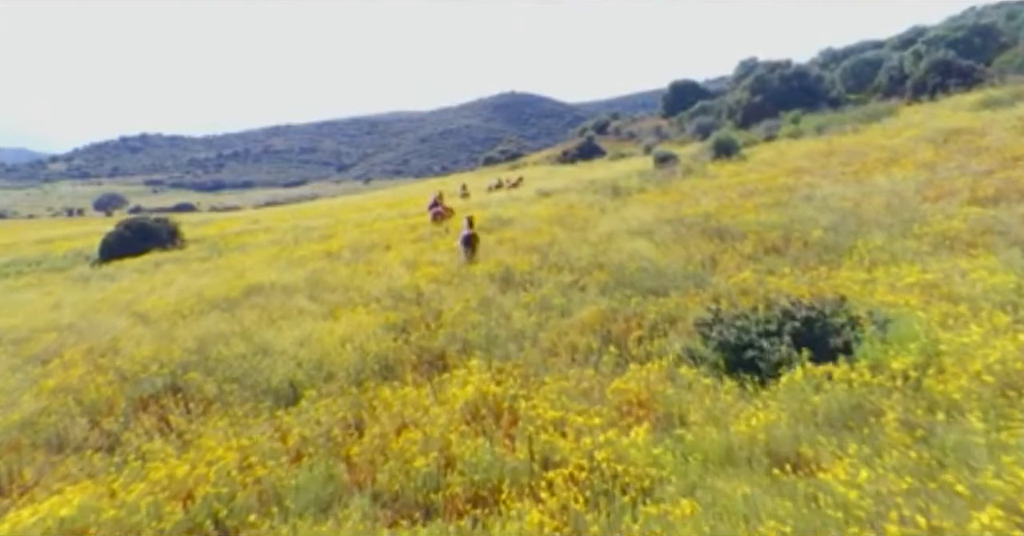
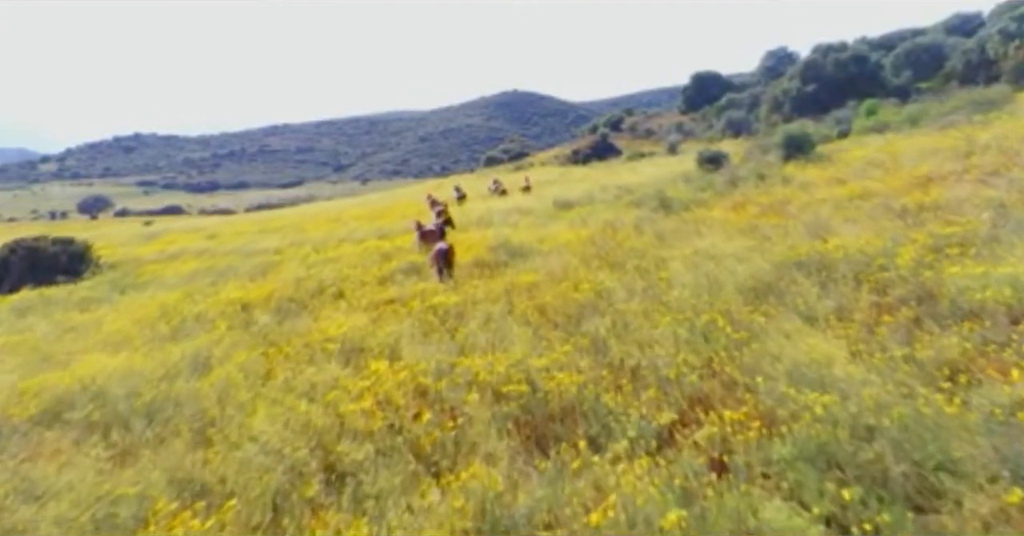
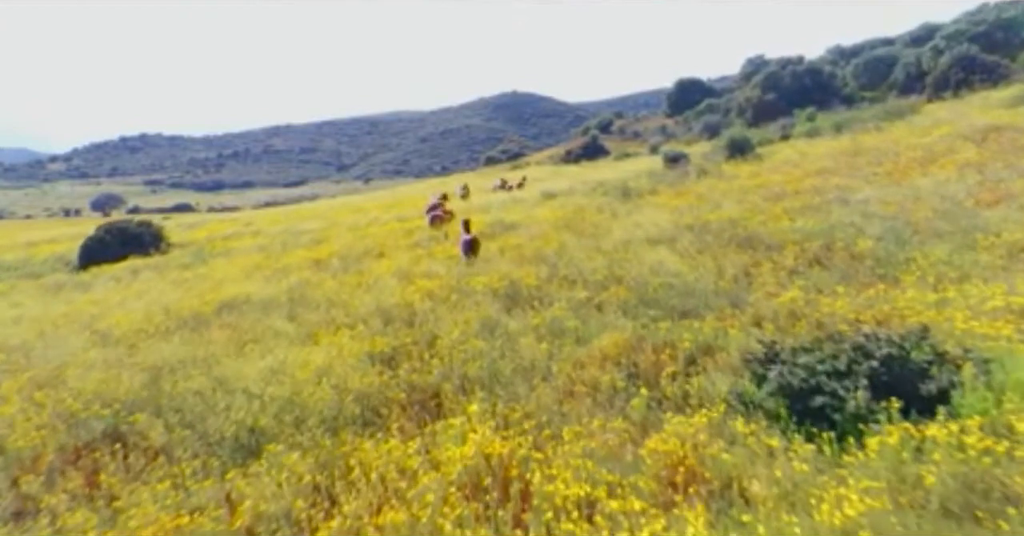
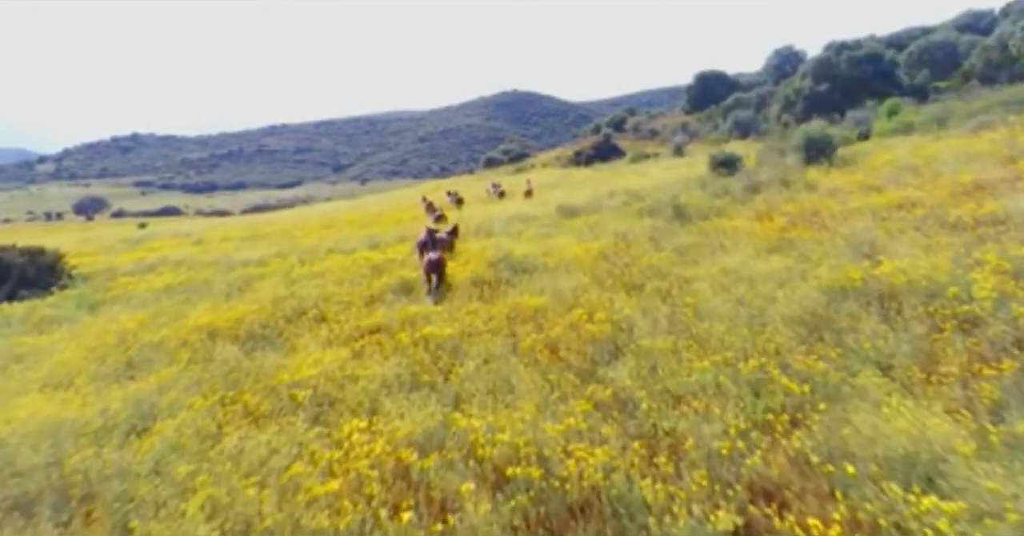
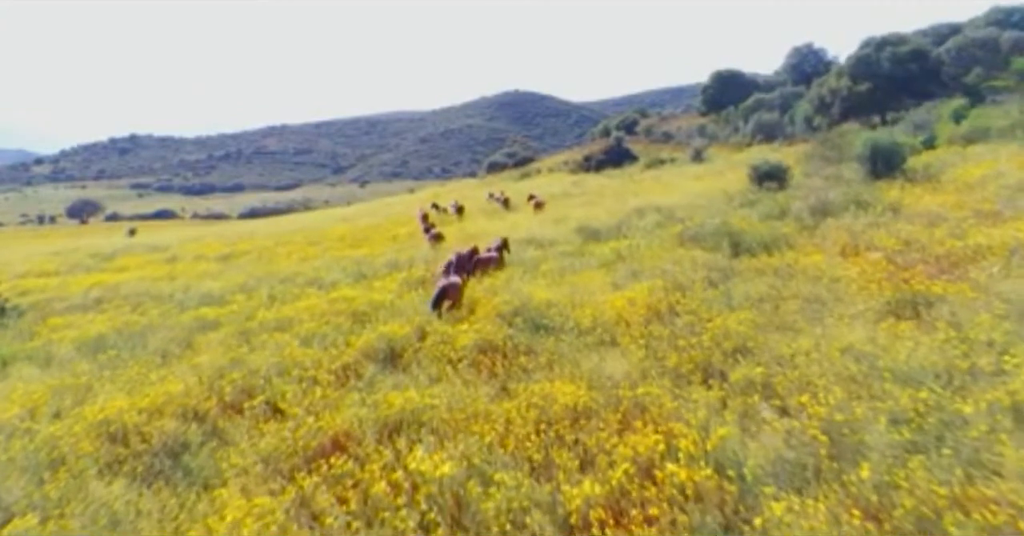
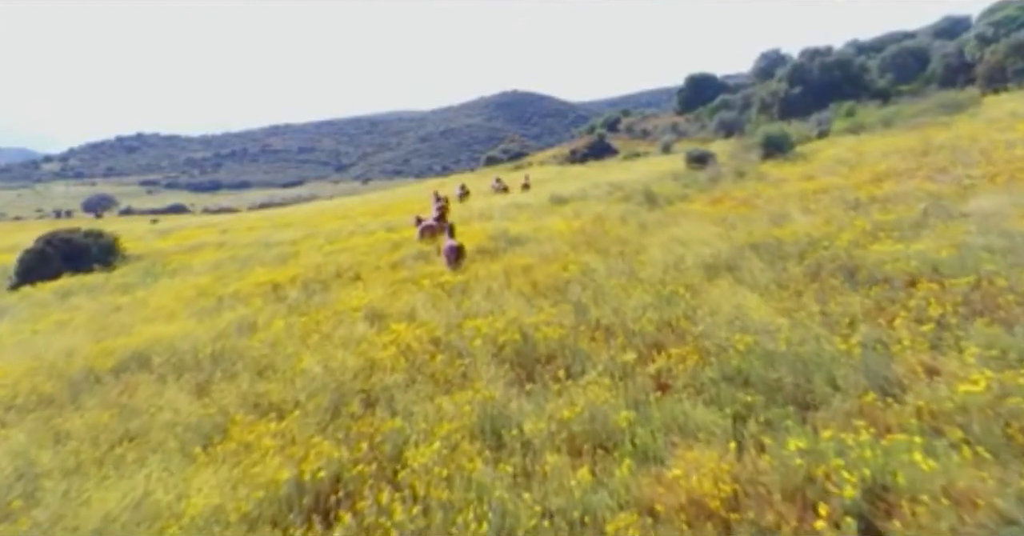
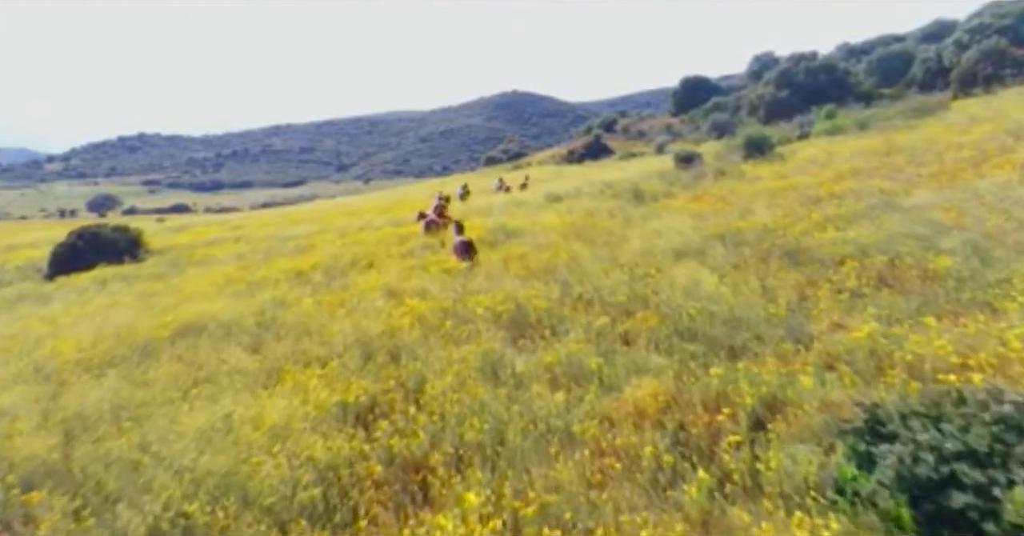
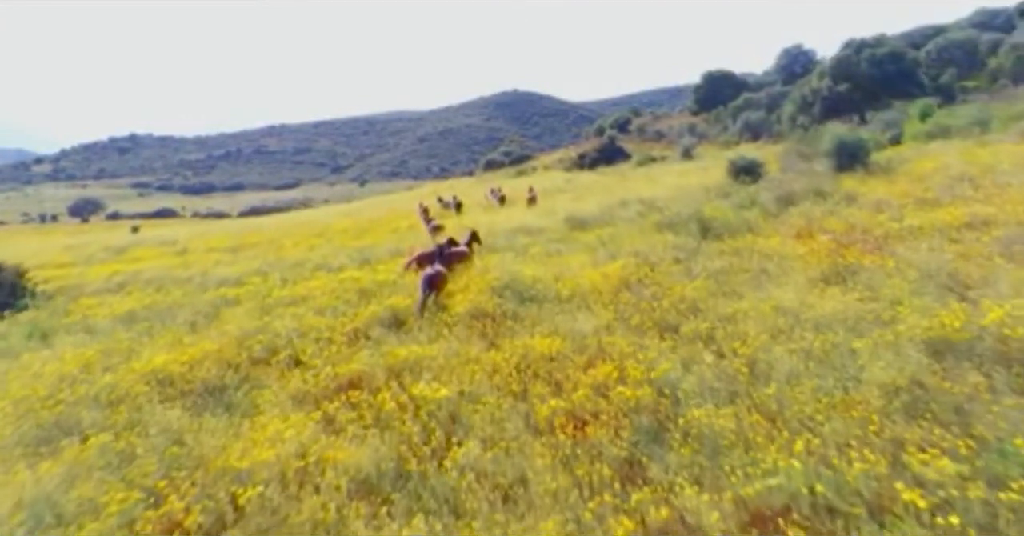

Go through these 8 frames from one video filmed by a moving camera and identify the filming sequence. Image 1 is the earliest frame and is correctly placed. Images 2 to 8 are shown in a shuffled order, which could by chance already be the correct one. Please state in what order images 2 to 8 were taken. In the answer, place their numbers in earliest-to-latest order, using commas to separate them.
3, 7, 6, 2, 4, 8, 5
